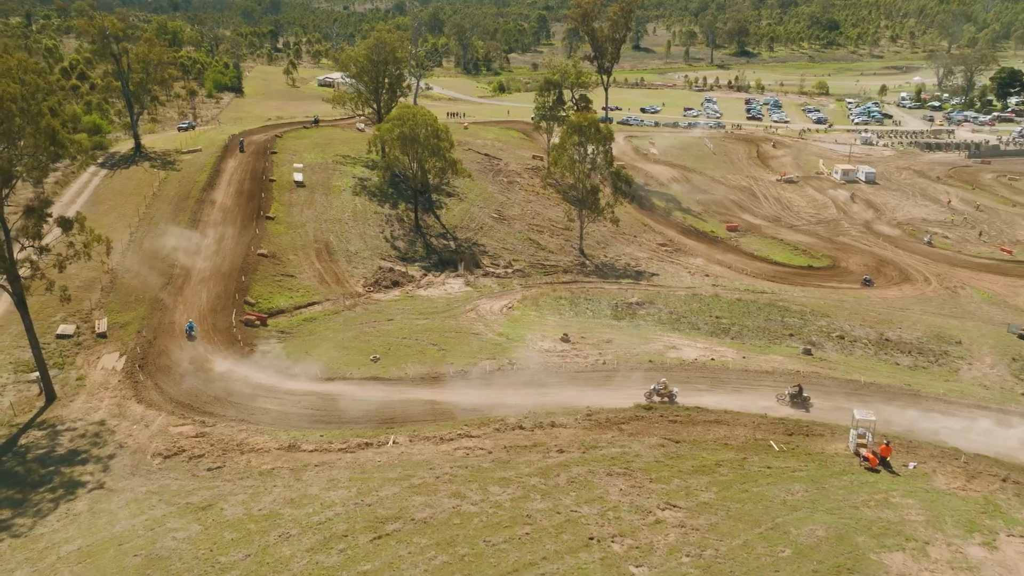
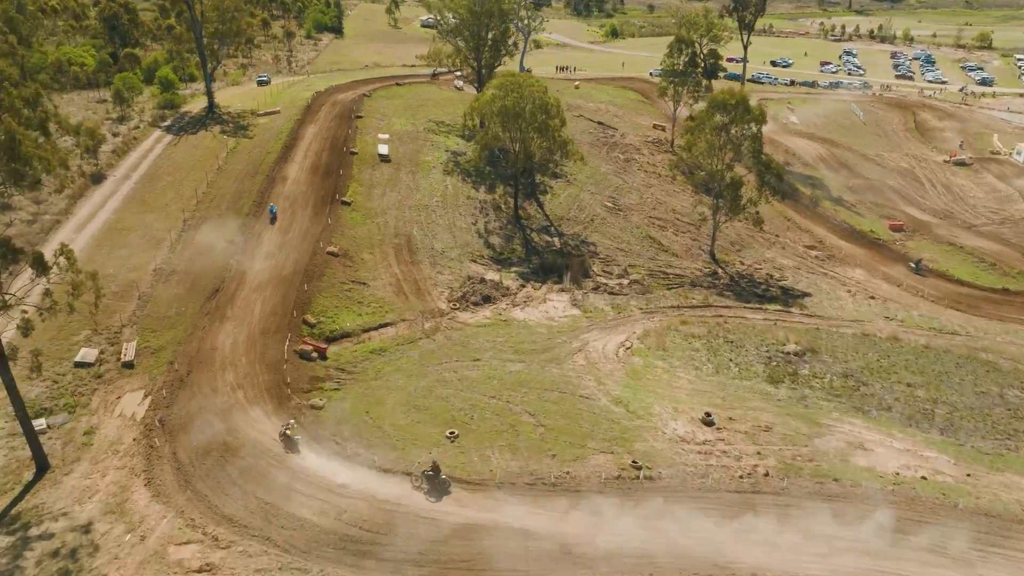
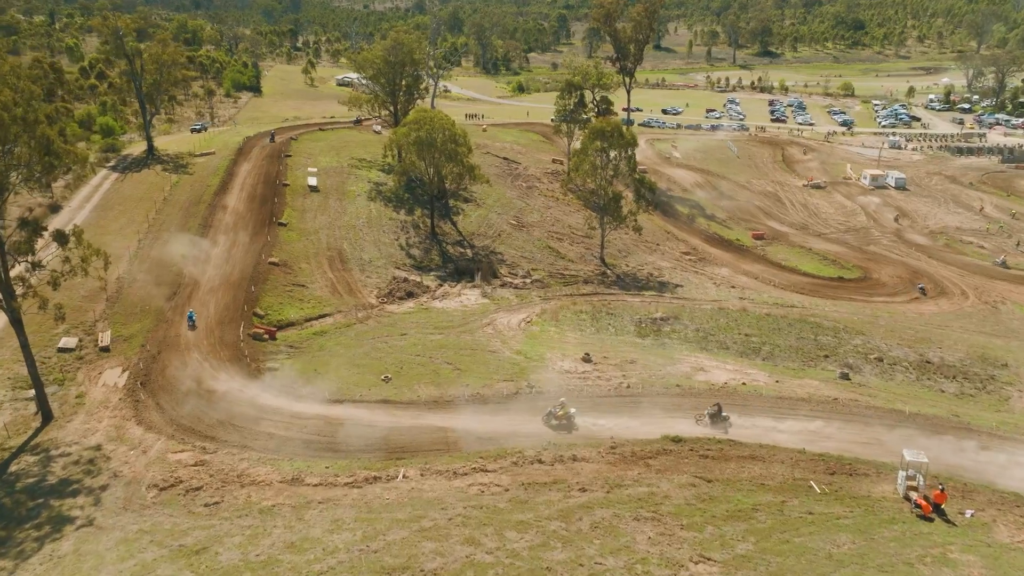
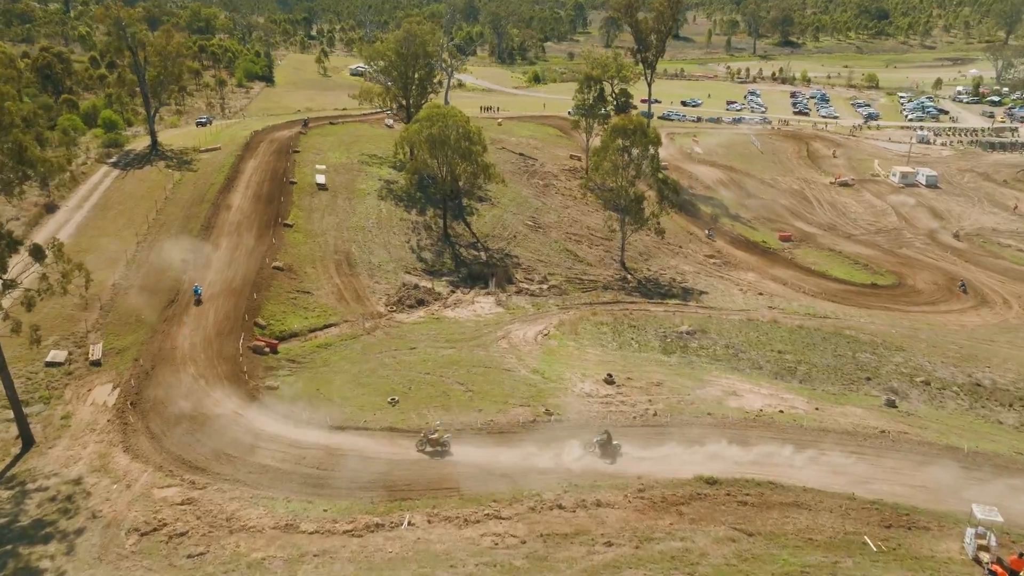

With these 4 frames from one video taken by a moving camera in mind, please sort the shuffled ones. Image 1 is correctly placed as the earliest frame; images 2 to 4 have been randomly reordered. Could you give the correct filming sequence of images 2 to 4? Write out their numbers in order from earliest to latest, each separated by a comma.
3, 4, 2
